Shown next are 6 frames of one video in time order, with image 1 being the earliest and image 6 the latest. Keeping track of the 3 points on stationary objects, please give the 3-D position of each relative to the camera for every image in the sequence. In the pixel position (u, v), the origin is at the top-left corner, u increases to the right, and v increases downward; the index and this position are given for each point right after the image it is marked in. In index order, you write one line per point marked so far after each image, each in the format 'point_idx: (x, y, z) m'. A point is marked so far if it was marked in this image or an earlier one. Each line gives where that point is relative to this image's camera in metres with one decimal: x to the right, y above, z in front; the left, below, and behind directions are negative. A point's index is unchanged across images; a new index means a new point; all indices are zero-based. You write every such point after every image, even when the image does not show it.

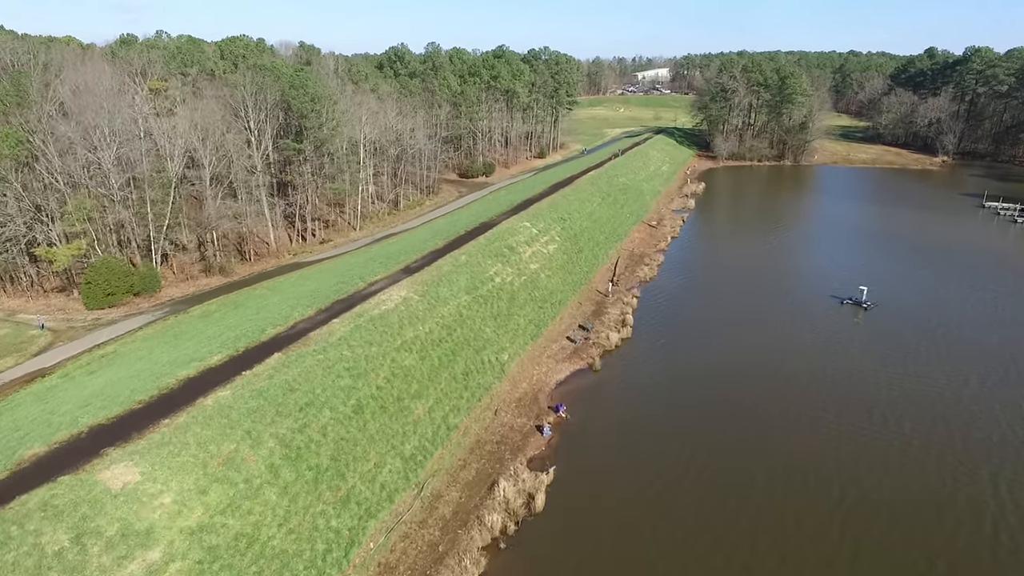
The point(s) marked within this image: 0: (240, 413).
0: (-8.8, -4.0, +19.9) m
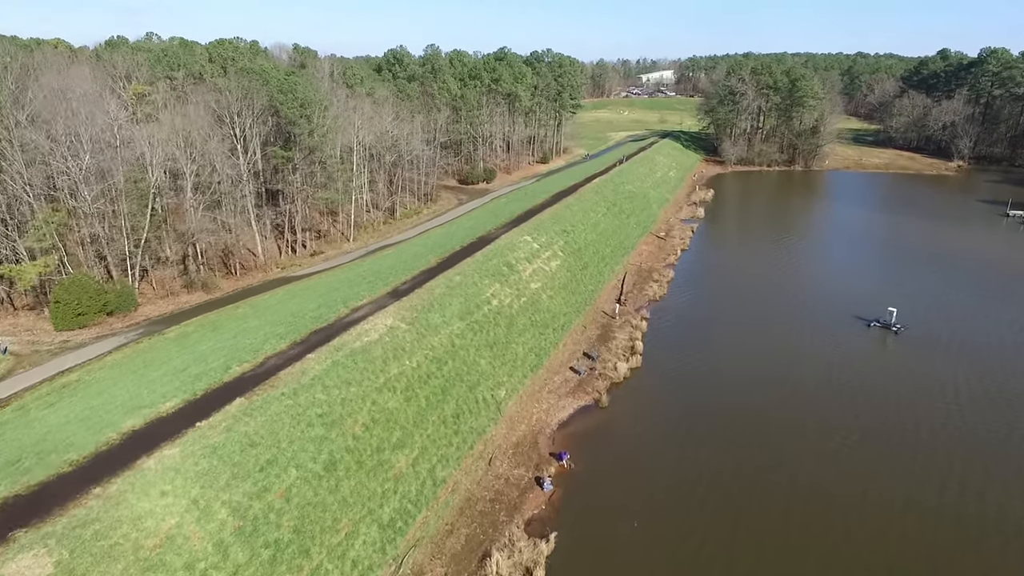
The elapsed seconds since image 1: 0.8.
0: (-9.0, -5.2, +17.0) m
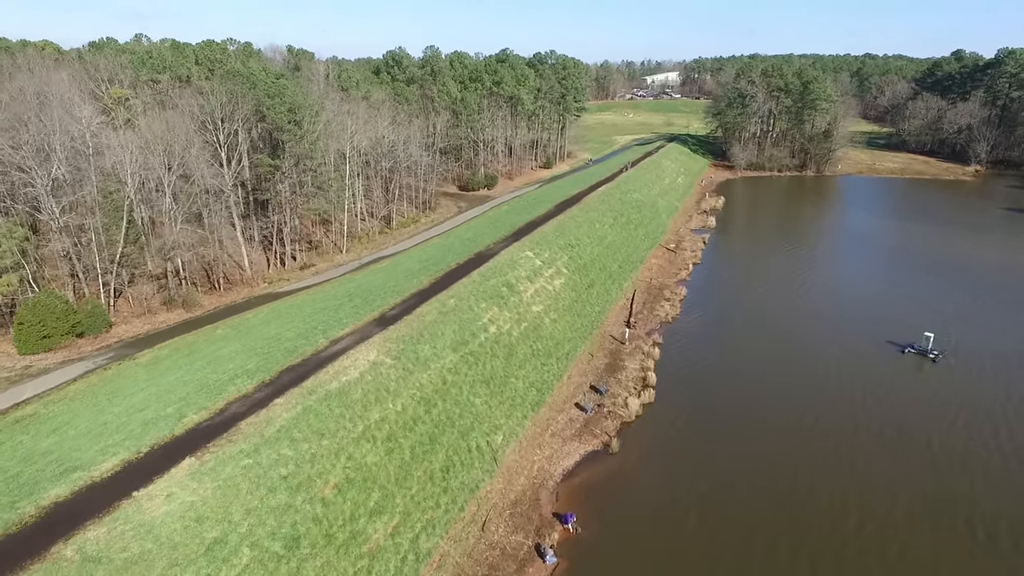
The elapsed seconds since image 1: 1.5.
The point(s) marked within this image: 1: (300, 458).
0: (-9.1, -6.4, +14.0) m
1: (-6.4, -5.1, +18.6) m
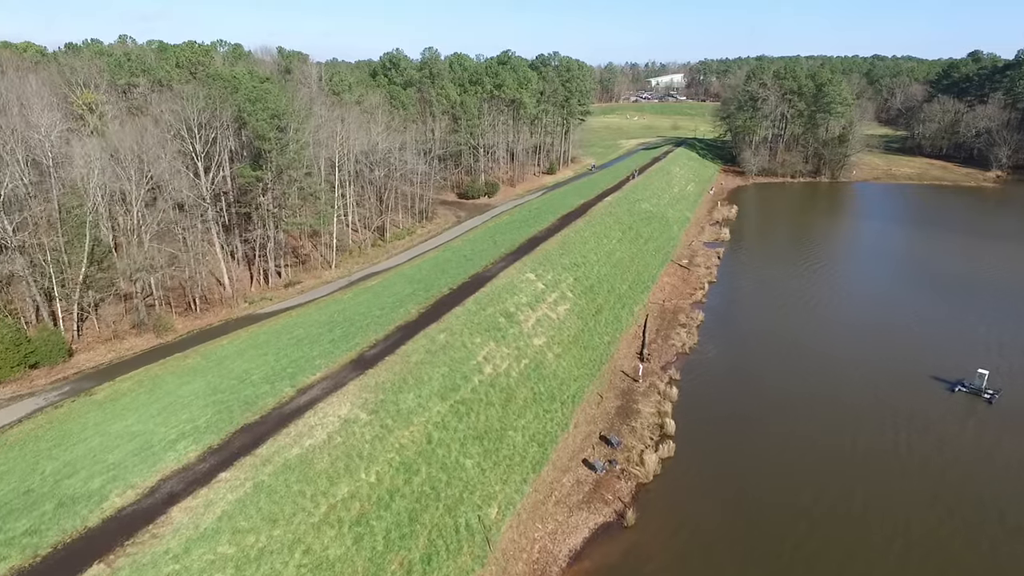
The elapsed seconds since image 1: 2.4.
0: (-9.3, -7.8, +10.4) m
1: (-6.5, -6.5, +14.9) m
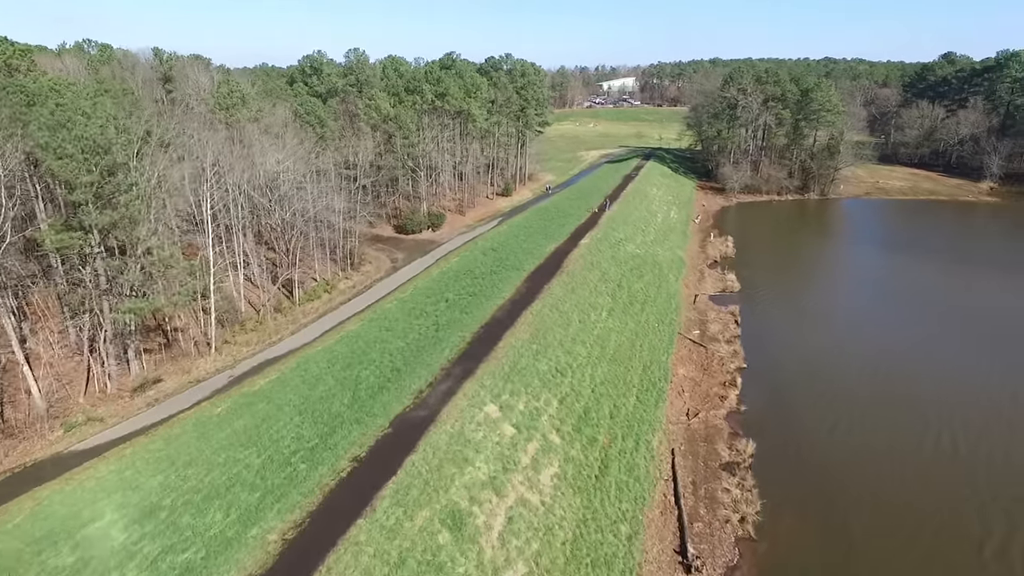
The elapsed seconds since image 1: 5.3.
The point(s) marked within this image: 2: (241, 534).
0: (-8.9, -12.9, -3.7) m
1: (-6.6, -11.6, +1.0) m
2: (-7.4, -6.5, +16.7) m
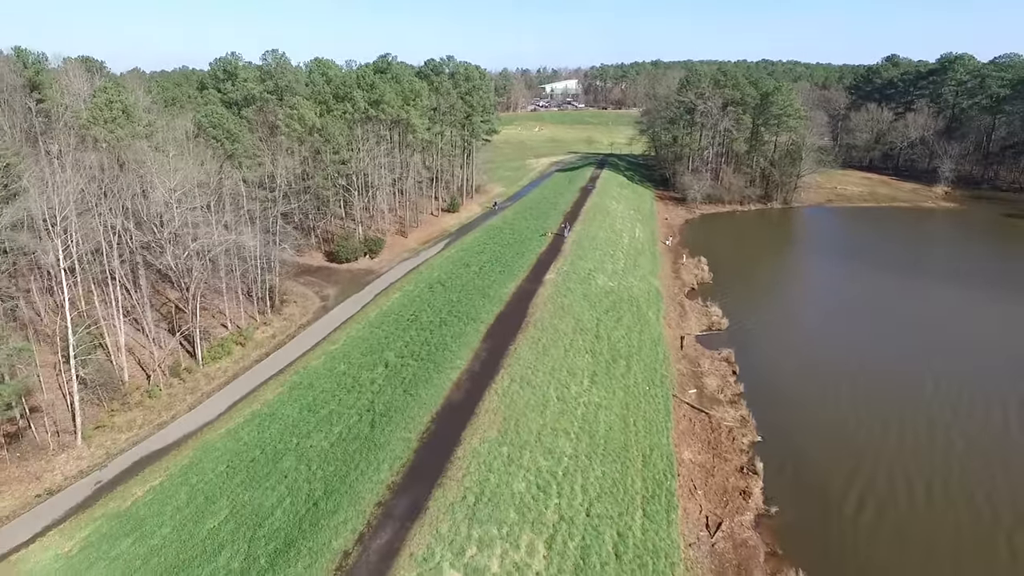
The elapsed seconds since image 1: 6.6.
0: (-7.1, -15.7, -11.4) m
1: (-5.2, -14.4, -6.5) m
2: (-7.6, -9.4, +9.1) m
